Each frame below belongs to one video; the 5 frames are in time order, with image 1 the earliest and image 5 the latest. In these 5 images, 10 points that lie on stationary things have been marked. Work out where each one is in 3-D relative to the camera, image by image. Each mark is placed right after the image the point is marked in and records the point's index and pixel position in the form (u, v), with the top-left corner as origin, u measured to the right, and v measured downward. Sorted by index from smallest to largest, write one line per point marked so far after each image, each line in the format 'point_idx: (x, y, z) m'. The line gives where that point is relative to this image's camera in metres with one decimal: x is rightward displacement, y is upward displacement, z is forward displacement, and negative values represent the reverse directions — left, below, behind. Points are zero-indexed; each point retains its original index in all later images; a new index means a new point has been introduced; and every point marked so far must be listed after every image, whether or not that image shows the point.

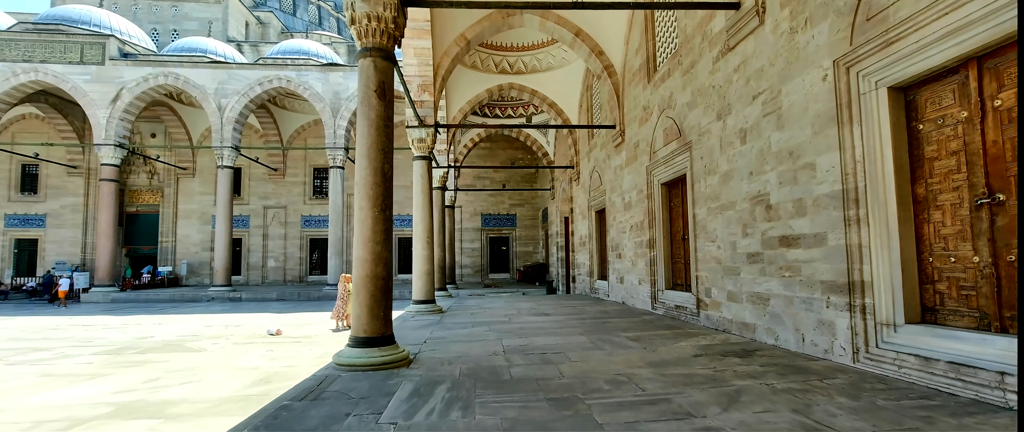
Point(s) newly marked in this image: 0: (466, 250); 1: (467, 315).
0: (-1.8, -1.3, +17.6) m
1: (-0.7, -1.6, +7.1) m
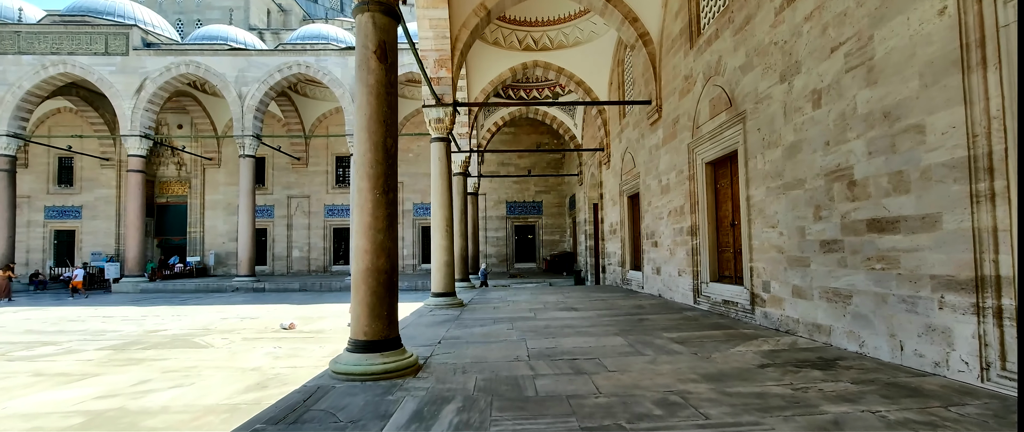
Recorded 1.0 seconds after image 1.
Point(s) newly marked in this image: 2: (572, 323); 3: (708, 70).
0: (-0.8, -0.9, +17.1) m
1: (-0.3, -1.4, +6.6) m
2: (+0.7, -1.2, +5.1) m
3: (+2.4, +1.8, +5.6) m
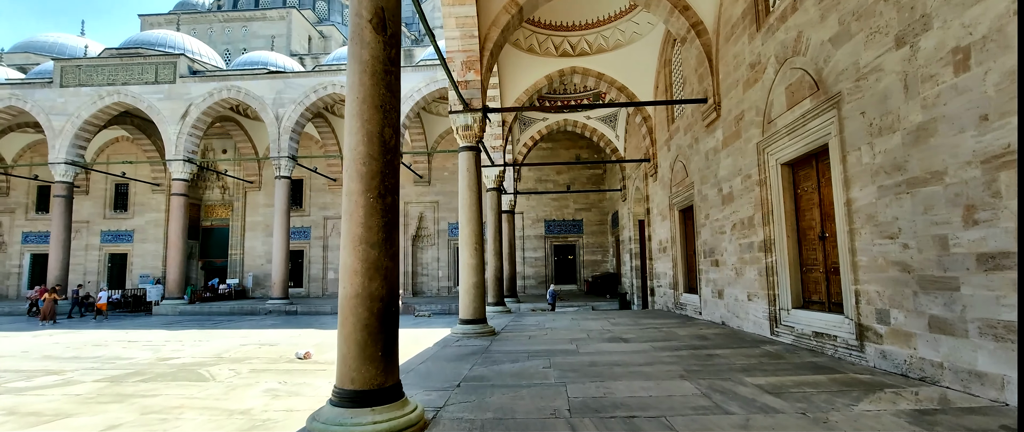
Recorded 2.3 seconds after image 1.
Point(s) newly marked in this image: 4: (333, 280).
0: (+0.6, -1.6, +16.3) m
1: (+0.2, -1.6, +5.7) m
2: (+1.0, -1.3, +4.2) m
3: (+2.8, +1.7, +4.6) m
4: (-6.9, -2.5, +17.4) m
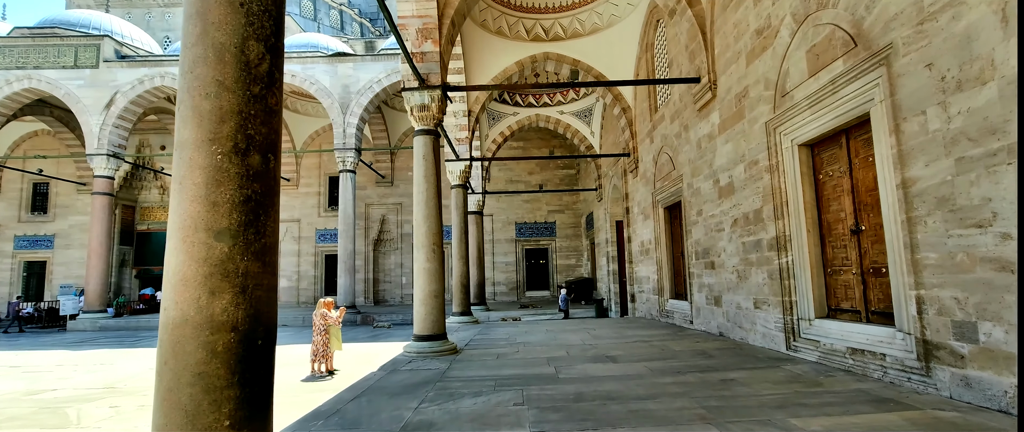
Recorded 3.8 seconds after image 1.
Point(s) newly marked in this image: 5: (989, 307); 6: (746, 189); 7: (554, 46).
0: (-0.5, -1.6, +15.3) m
1: (-0.2, -1.5, +4.7) m
2: (+0.7, -1.2, +3.2) m
3: (+2.5, +1.8, +3.8) m
4: (-8.0, -2.6, +15.9) m
5: (+2.5, -0.5, +2.4) m
6: (+2.5, +0.3, +4.8) m
7: (+0.8, +3.4, +9.0) m
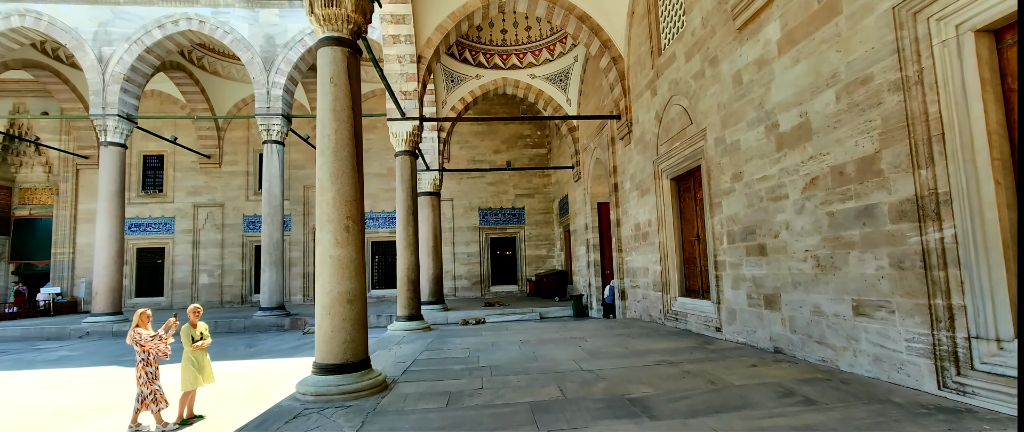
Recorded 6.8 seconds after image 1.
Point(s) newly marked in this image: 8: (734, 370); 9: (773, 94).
0: (-1.6, -1.2, +13.3) m
1: (-0.5, -1.2, +2.7) m
2: (+0.6, -0.9, +1.3) m
3: (+2.3, +2.1, +2.0) m
4: (-9.1, -2.1, +13.3) m
5: (+2.5, -0.2, +0.7) m
6: (+2.2, +0.6, +3.1) m
7: (+0.2, +3.8, +7.0) m
8: (+1.6, -1.1, +3.3) m
9: (+2.2, +1.0, +3.8) m
